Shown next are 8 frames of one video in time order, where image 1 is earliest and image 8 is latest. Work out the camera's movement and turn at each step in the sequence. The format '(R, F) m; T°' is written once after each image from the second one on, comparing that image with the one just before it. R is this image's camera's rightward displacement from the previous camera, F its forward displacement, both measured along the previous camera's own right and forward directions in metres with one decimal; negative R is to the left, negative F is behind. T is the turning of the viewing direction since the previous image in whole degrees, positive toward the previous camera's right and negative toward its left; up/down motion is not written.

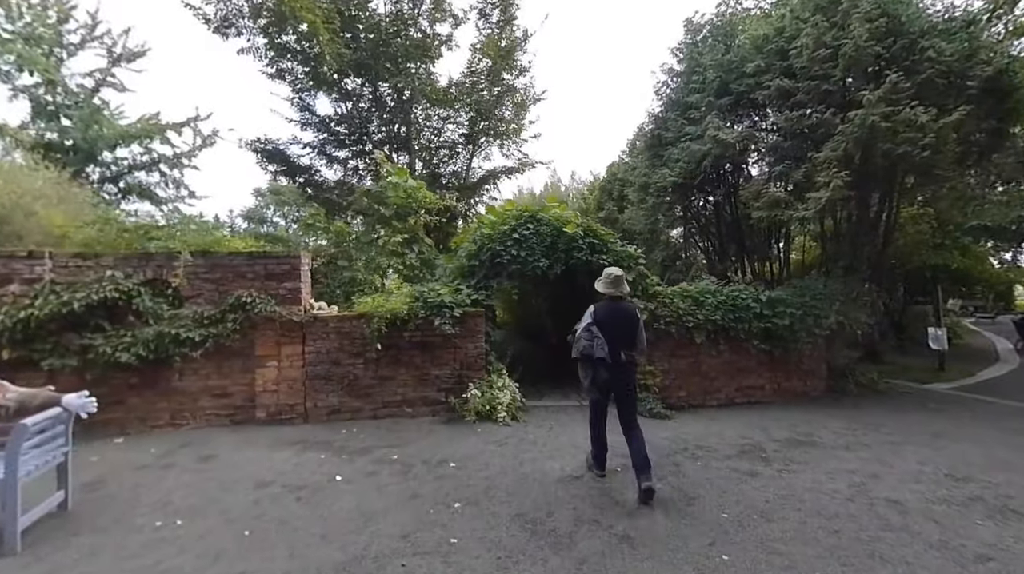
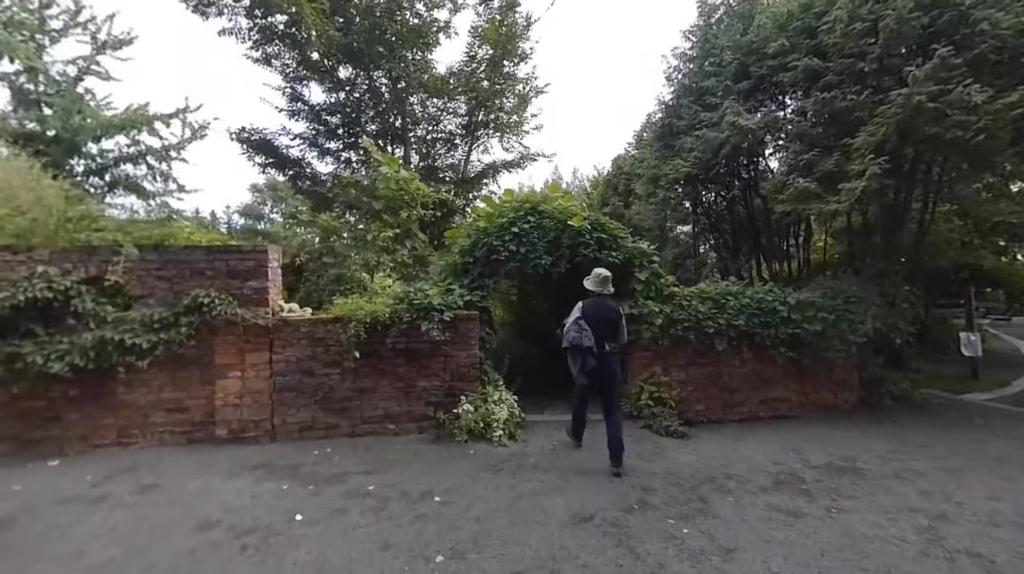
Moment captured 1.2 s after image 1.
(0.0, +0.8) m; 0°
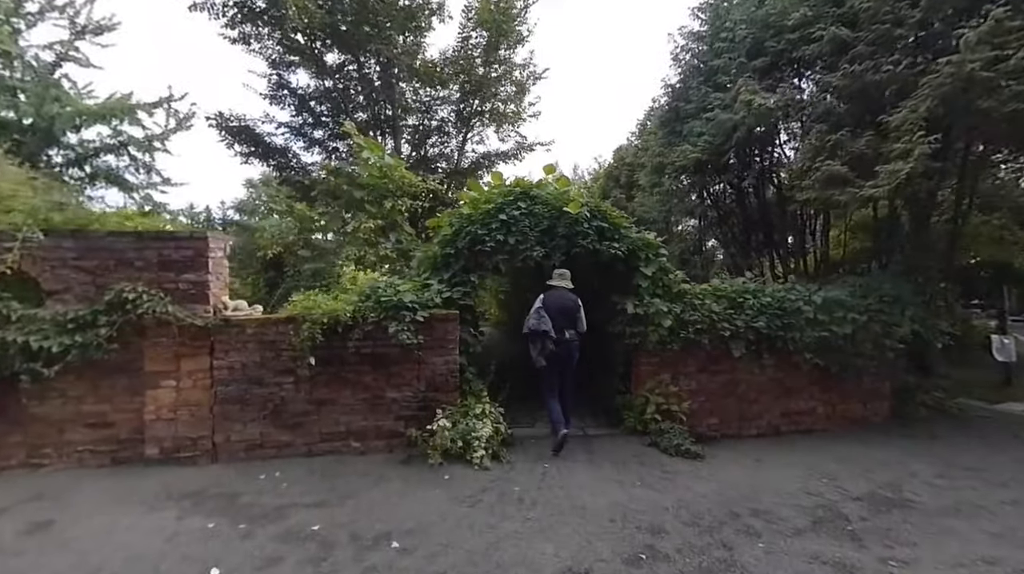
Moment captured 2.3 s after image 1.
(+0.2, +0.8) m; 0°
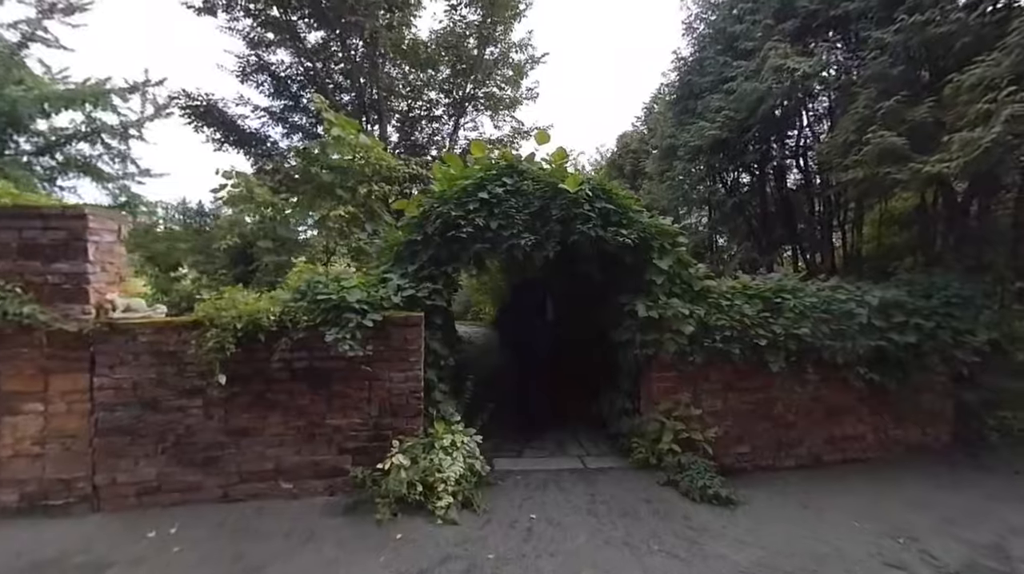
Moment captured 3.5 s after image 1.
(+0.2, +1.2) m; 0°
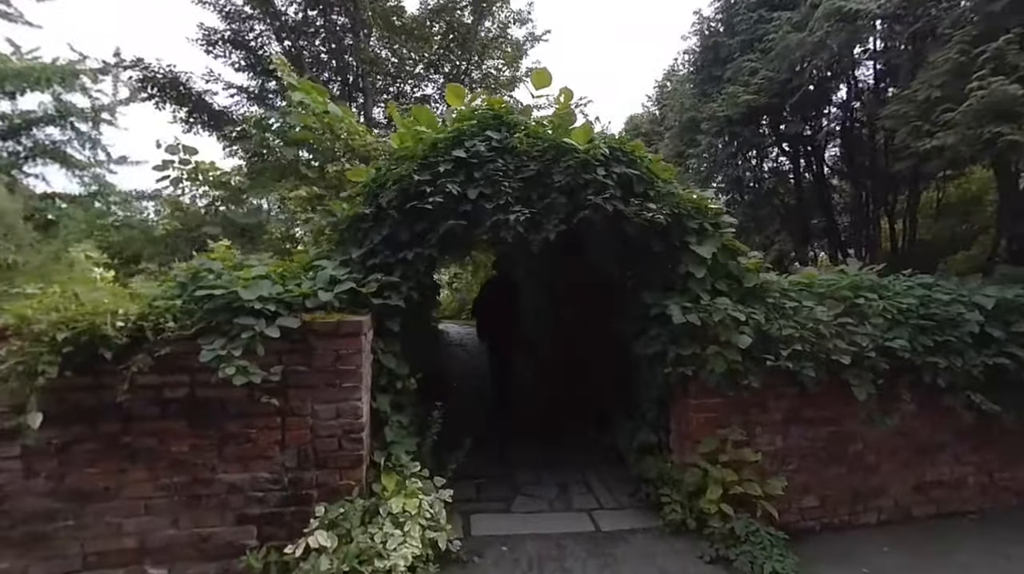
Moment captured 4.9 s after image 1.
(+0.1, +1.3) m; 0°
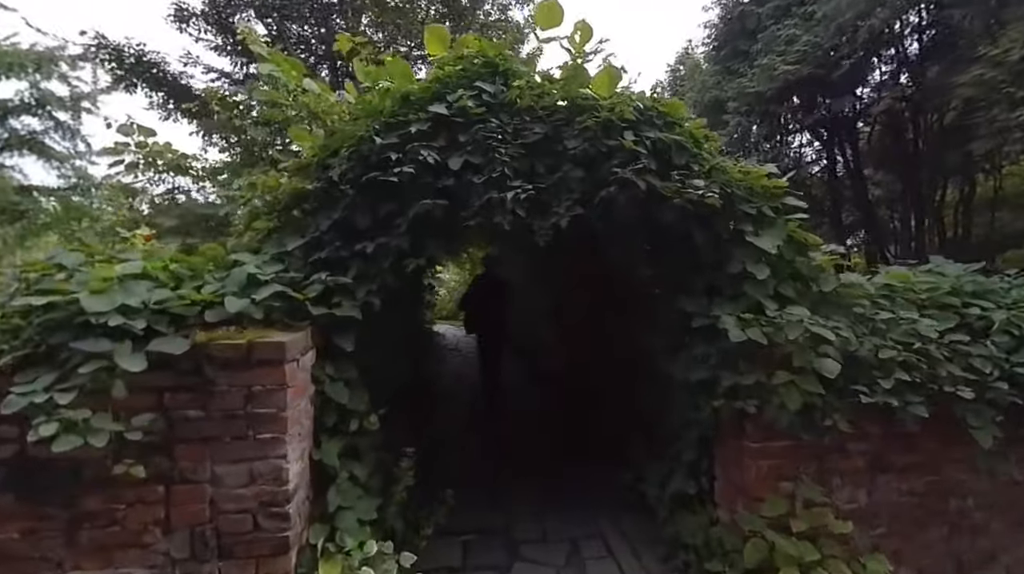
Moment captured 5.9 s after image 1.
(0.0, +0.9) m; 0°
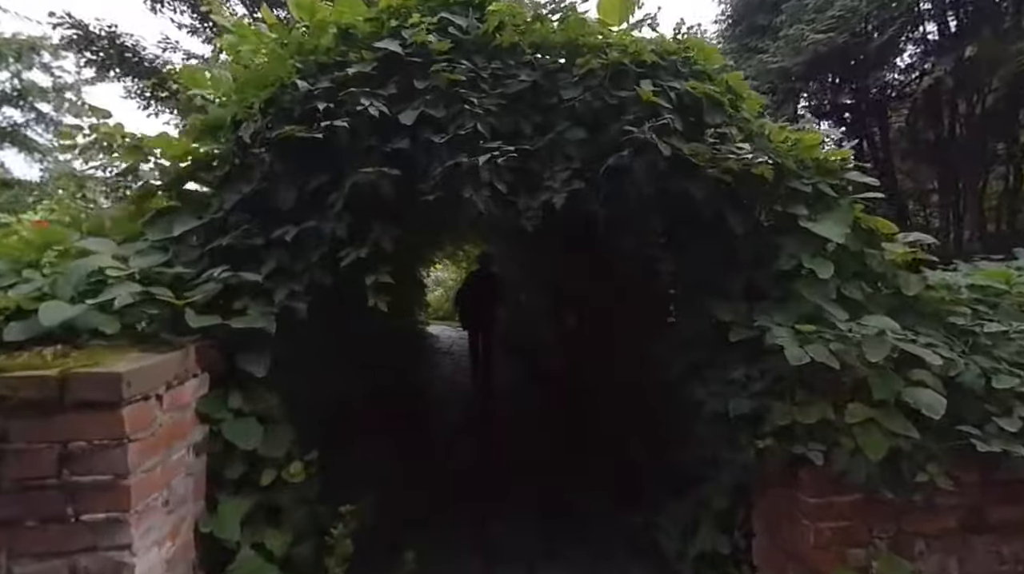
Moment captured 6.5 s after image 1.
(+0.1, +0.7) m; 0°
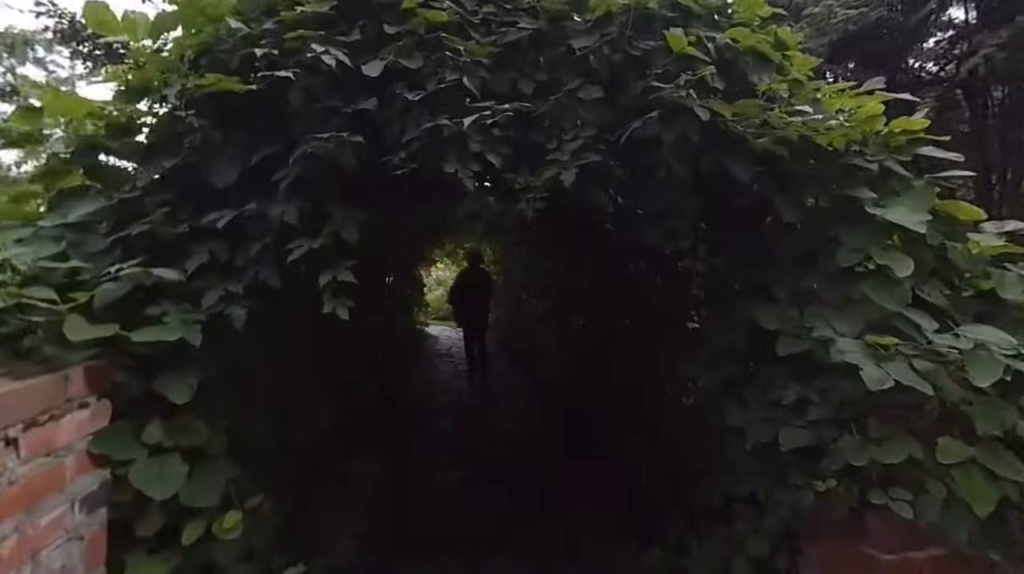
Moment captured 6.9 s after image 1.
(0.0, +0.4) m; 0°
